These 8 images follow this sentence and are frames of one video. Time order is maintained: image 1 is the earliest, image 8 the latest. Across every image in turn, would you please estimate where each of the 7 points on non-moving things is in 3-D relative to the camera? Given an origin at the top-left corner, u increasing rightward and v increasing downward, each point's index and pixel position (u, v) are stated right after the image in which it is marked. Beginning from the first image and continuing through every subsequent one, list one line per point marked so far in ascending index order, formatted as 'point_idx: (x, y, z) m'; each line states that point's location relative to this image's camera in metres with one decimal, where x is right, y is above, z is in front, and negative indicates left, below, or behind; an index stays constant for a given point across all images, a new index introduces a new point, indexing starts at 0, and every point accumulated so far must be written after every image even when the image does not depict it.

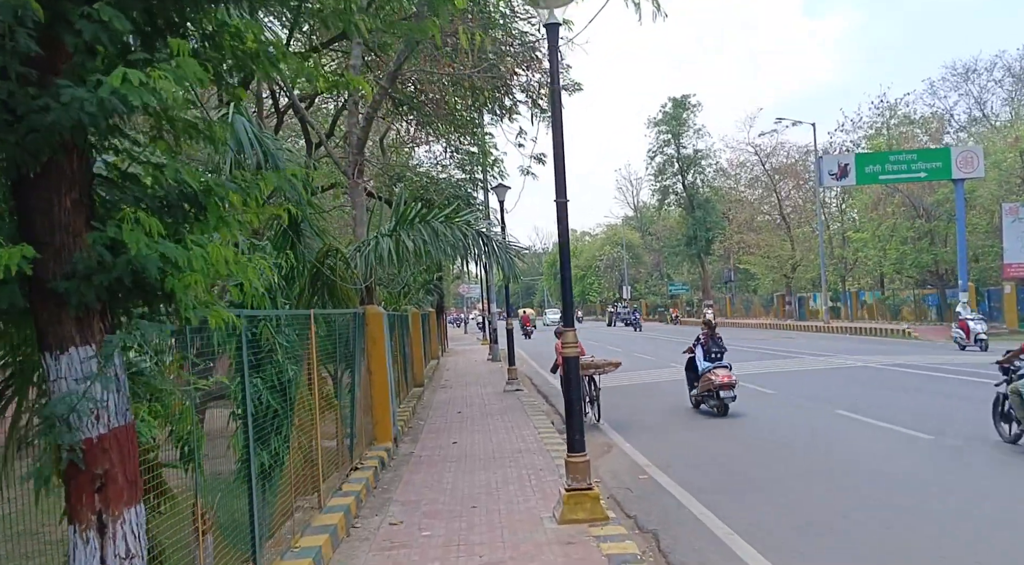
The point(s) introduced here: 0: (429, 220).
0: (-1.0, +0.8, +8.9) m
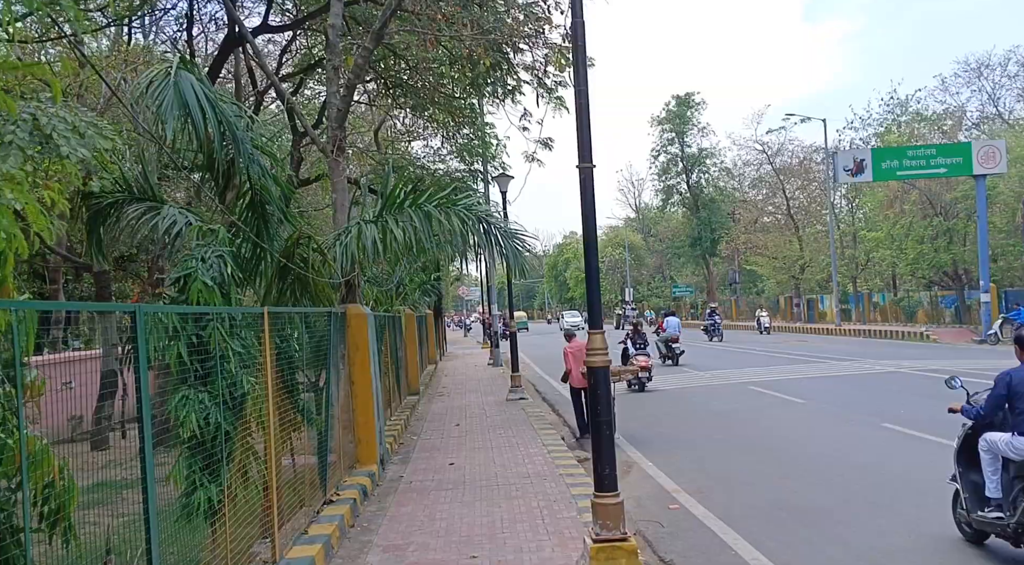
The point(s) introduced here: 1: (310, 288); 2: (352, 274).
0: (-1.0, +0.8, +7.6) m
1: (-2.1, 0.0, +7.1) m
2: (-1.8, +0.1, +7.8) m
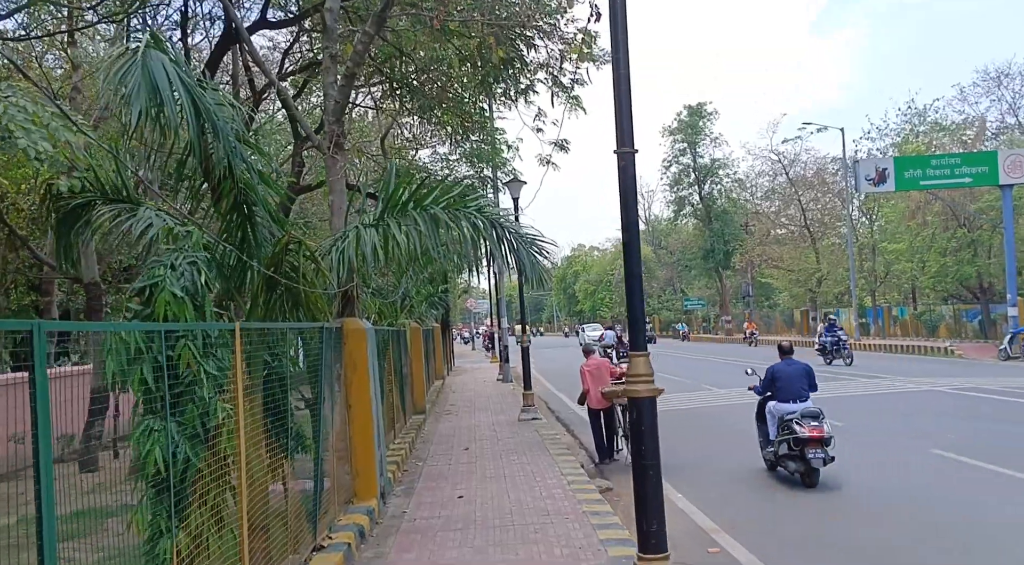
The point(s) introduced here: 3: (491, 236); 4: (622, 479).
0: (-0.8, +0.7, +6.9) m
1: (-1.9, -0.1, +6.3) m
2: (-1.6, 0.0, +7.0) m
3: (-0.2, +0.5, +6.7) m
4: (+1.4, -2.5, +9.1) m
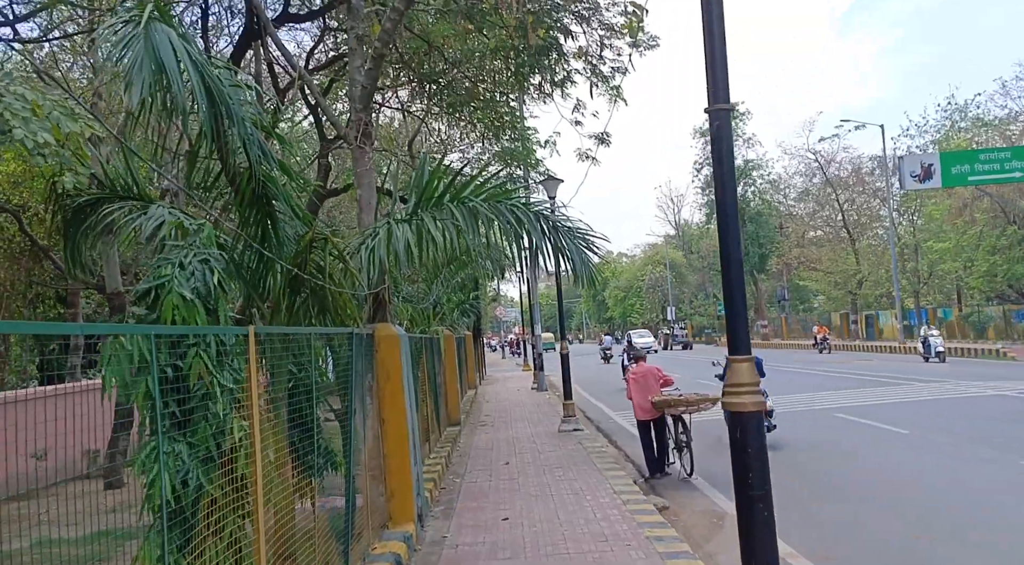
0: (-0.4, +0.7, +6.2) m
1: (-1.5, -0.1, +5.7) m
2: (-1.2, 0.0, +6.4) m
3: (+0.2, +0.5, +6.1) m
4: (+2.0, -2.5, +8.3) m
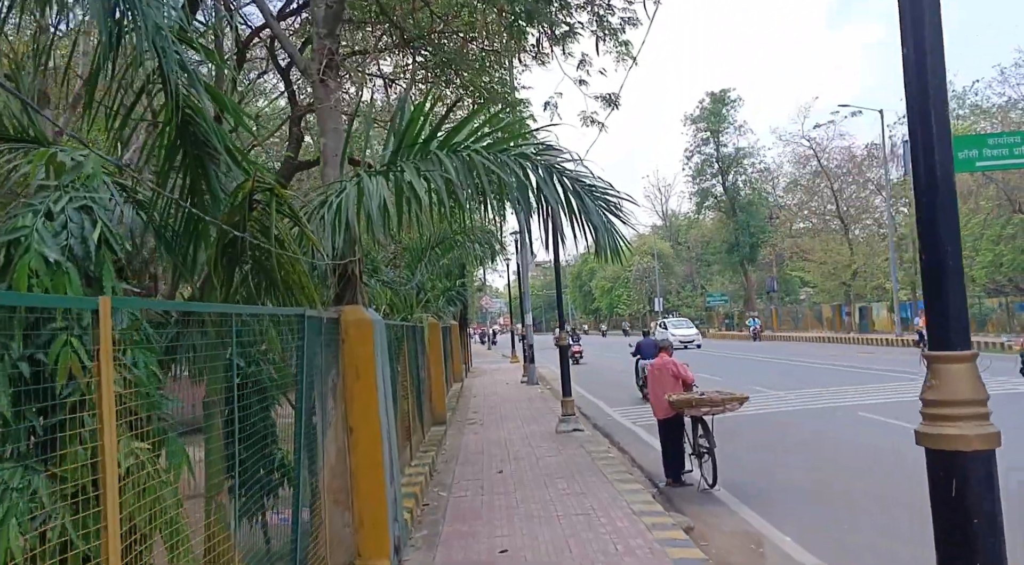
0: (-0.4, +0.9, +4.9) m
1: (-1.5, +0.1, +4.4) m
2: (-1.2, +0.2, +5.1) m
3: (+0.2, +0.7, +4.8) m
4: (+1.9, -2.3, +7.1) m
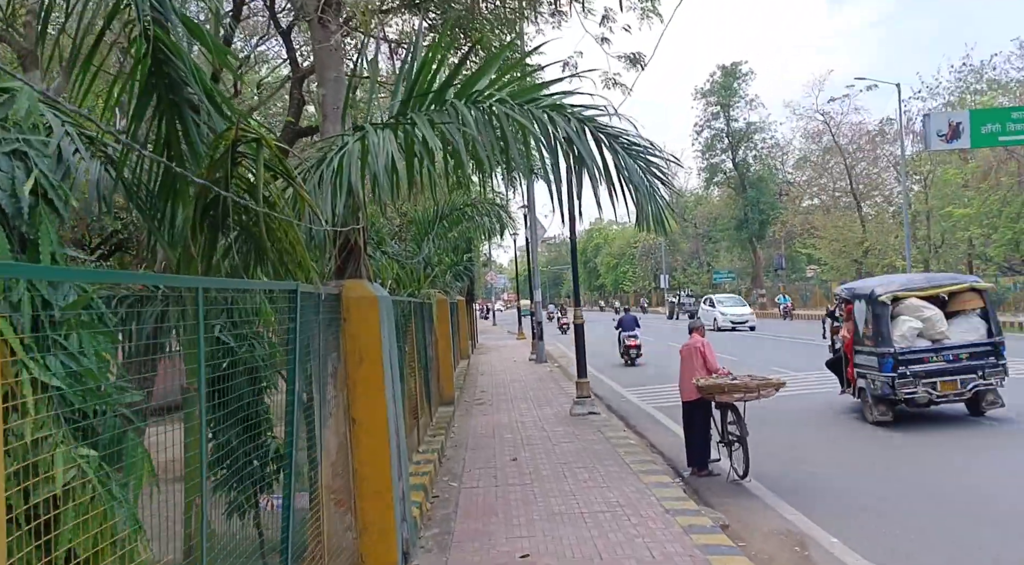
0: (-0.2, +1.1, +4.3) m
1: (-1.3, +0.3, +3.8) m
2: (-1.0, +0.4, +4.5) m
3: (+0.4, +0.8, +4.2) m
4: (+2.1, -2.1, +6.6) m
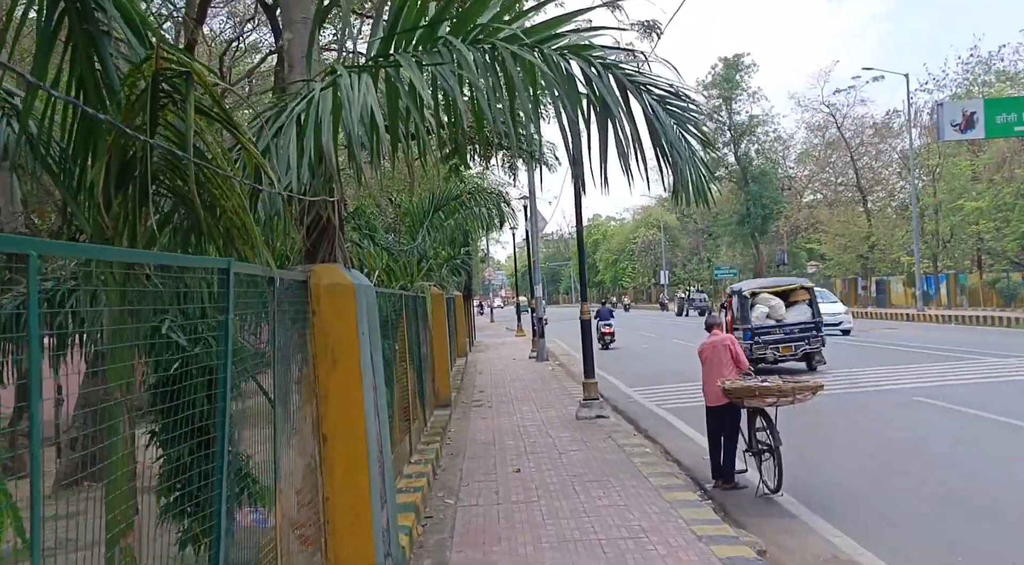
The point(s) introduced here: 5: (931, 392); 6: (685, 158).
0: (-0.2, +1.2, +3.5) m
1: (-1.3, +0.3, +3.0) m
2: (-1.0, +0.5, +3.7) m
3: (+0.4, +0.9, +3.4) m
4: (+2.1, -2.0, +5.8) m
5: (+6.8, -1.8, +11.4) m
6: (+0.8, +0.6, +3.5) m
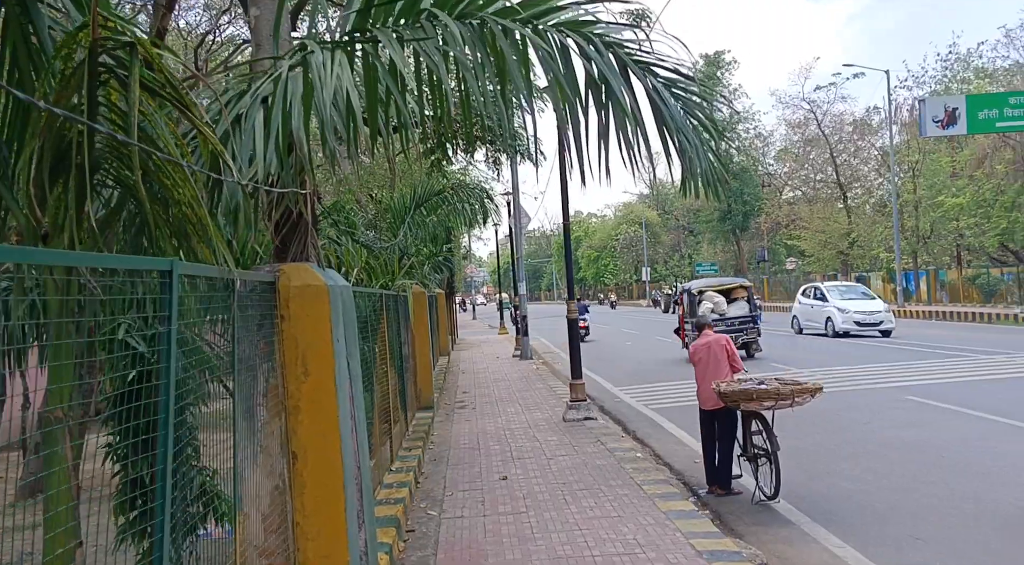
0: (-0.2, +1.2, +3.2) m
1: (-1.3, +0.3, +2.6) m
2: (-1.0, +0.4, +3.4) m
3: (+0.4, +0.9, +3.0) m
4: (+2.0, -2.0, +5.5) m
5: (+6.6, -1.7, +11.3) m
6: (+0.8, +0.6, +3.2) m
